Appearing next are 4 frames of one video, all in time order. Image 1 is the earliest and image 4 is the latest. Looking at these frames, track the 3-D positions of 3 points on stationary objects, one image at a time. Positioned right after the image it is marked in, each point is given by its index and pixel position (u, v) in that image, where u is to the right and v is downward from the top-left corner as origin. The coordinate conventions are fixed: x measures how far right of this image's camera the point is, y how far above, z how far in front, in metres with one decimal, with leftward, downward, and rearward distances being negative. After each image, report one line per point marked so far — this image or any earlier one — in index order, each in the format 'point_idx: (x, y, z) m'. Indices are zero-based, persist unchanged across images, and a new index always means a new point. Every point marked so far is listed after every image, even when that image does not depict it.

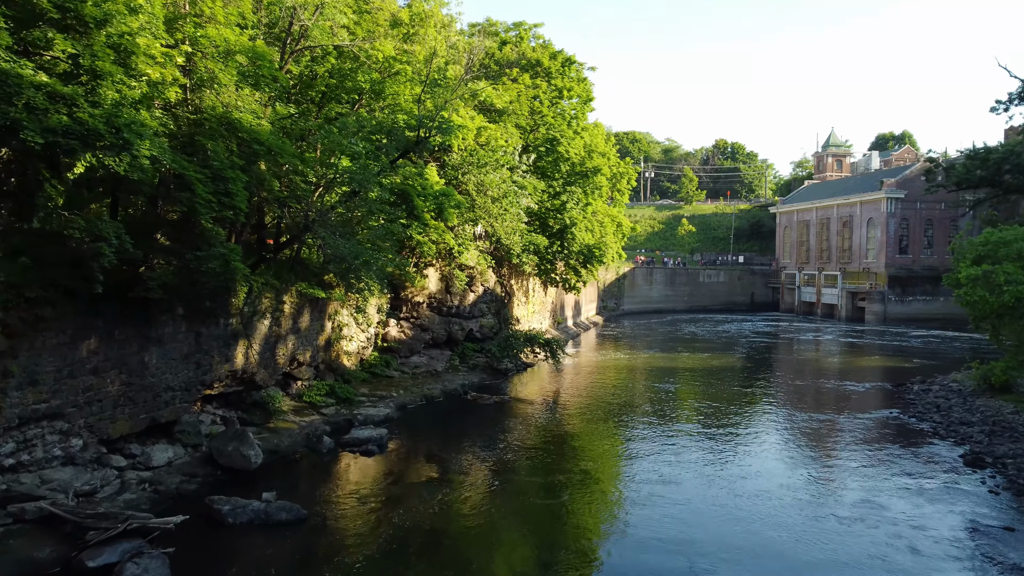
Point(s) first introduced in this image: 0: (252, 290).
0: (-5.3, 0.0, +16.5) m
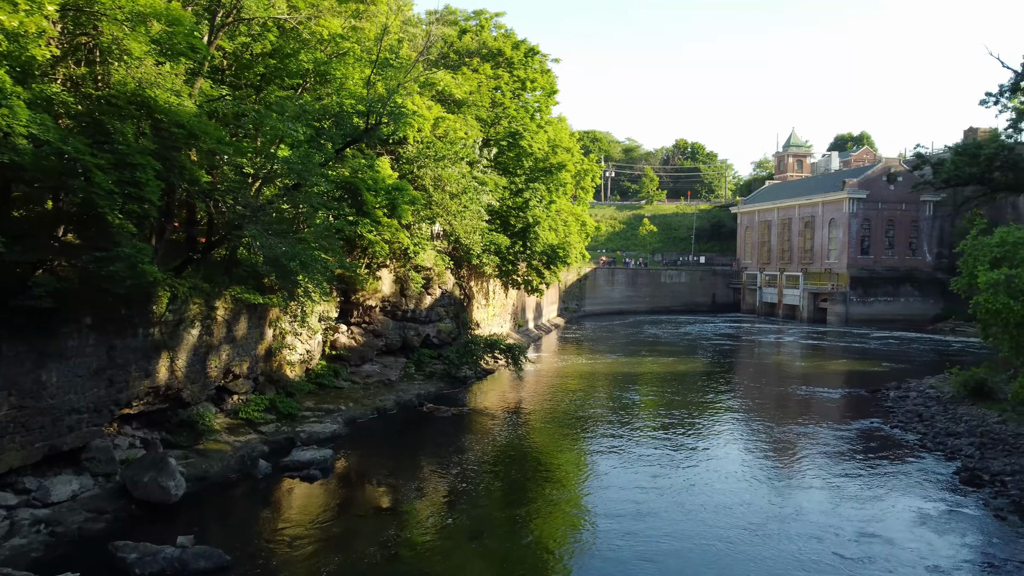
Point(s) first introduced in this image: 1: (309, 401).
0: (-6.0, -0.1, +14.6) m
1: (-4.9, -2.7, +19.6) m
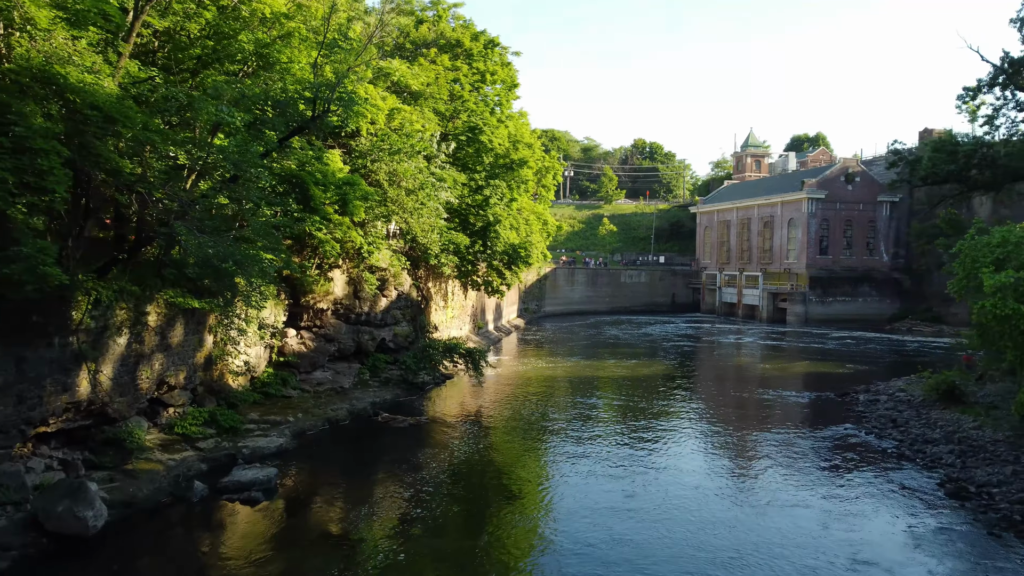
0: (-6.6, -0.2, +13.1) m
1: (-5.7, -2.8, +18.1) m
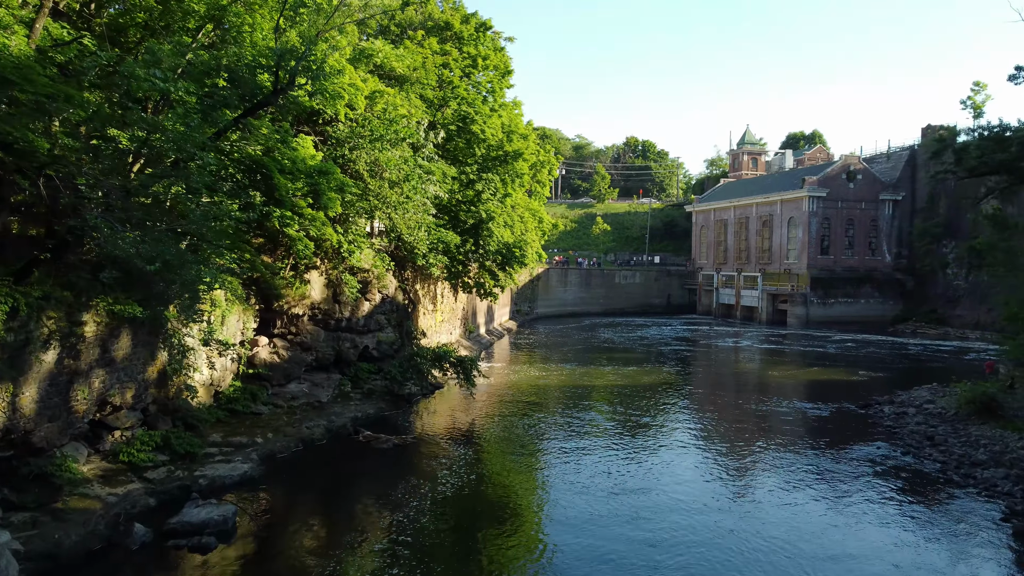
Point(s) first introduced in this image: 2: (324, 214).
0: (-6.6, -0.3, +10.9) m
1: (-5.8, -2.9, +16.0) m
2: (-3.8, +1.5, +16.6) m
